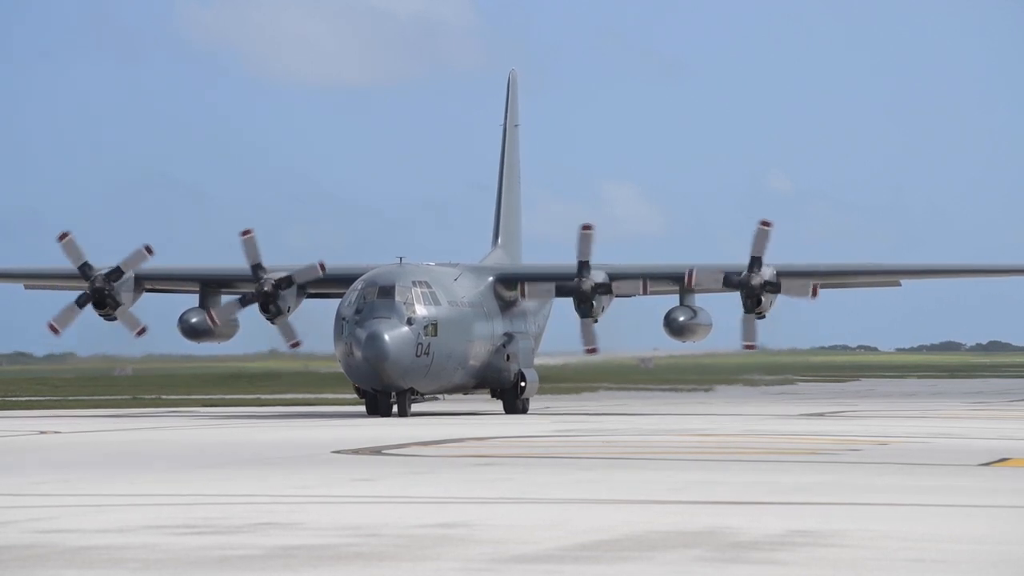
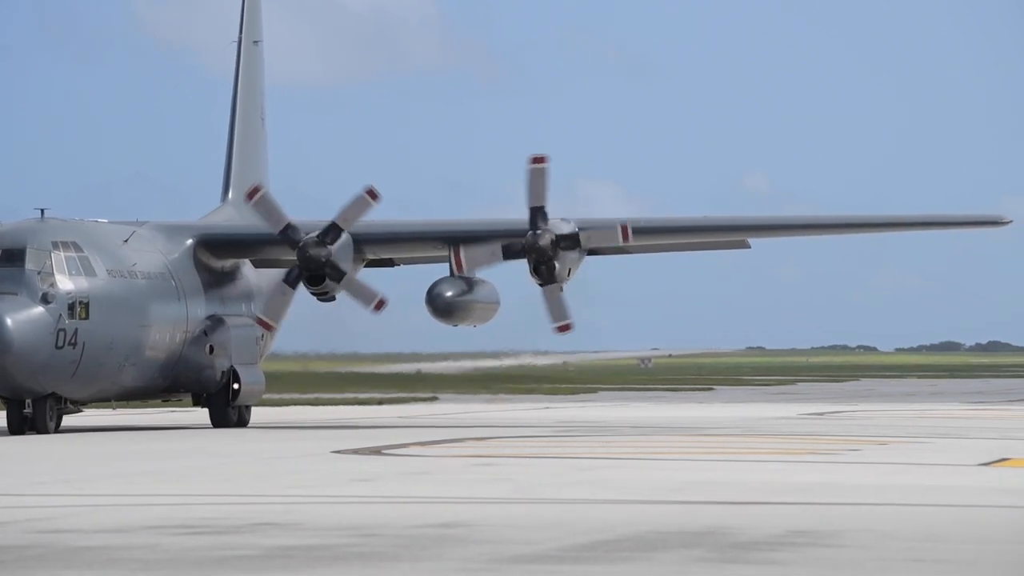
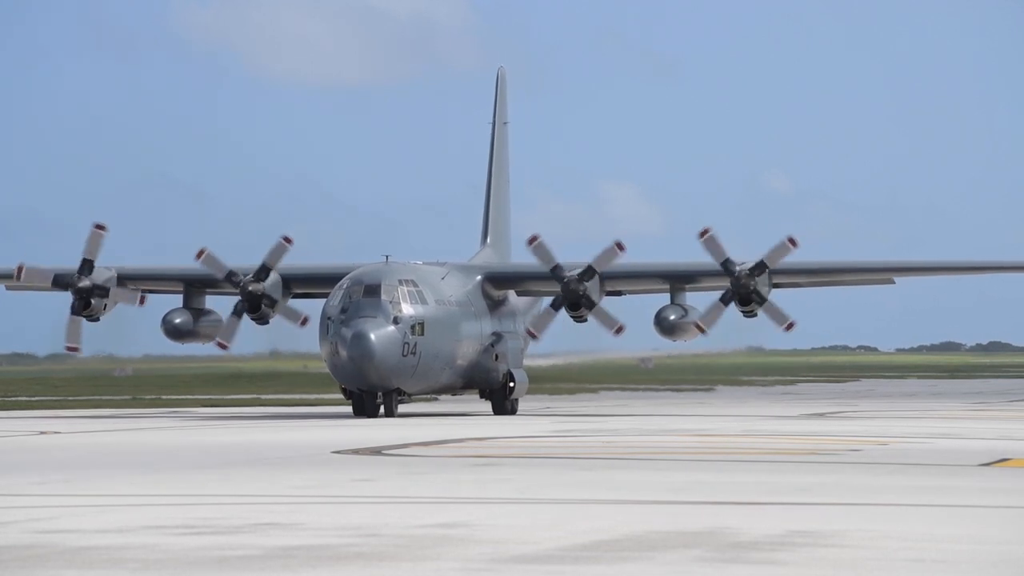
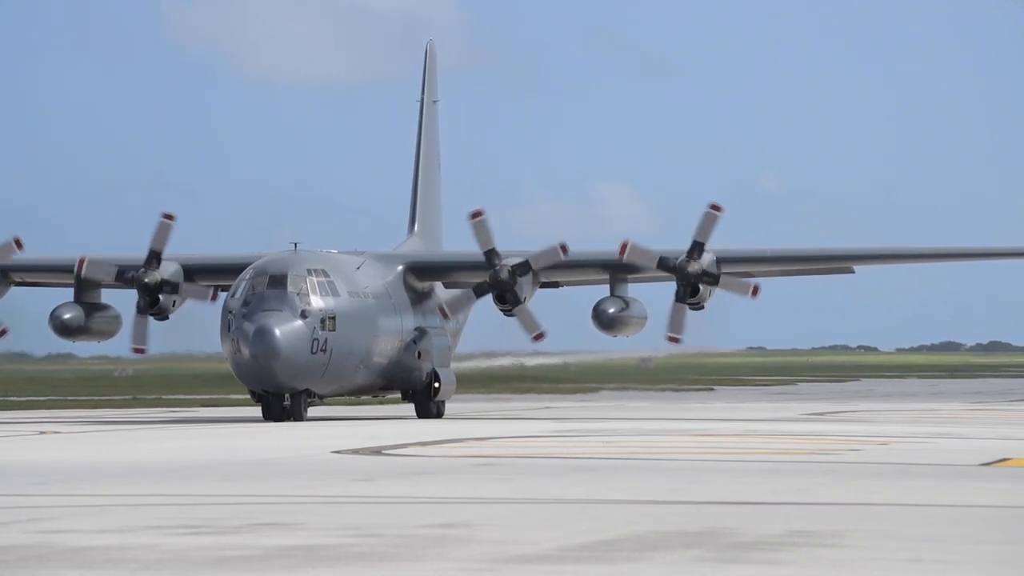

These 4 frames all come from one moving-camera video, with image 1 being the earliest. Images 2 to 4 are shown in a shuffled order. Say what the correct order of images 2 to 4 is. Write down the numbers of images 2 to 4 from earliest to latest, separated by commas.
3, 4, 2
